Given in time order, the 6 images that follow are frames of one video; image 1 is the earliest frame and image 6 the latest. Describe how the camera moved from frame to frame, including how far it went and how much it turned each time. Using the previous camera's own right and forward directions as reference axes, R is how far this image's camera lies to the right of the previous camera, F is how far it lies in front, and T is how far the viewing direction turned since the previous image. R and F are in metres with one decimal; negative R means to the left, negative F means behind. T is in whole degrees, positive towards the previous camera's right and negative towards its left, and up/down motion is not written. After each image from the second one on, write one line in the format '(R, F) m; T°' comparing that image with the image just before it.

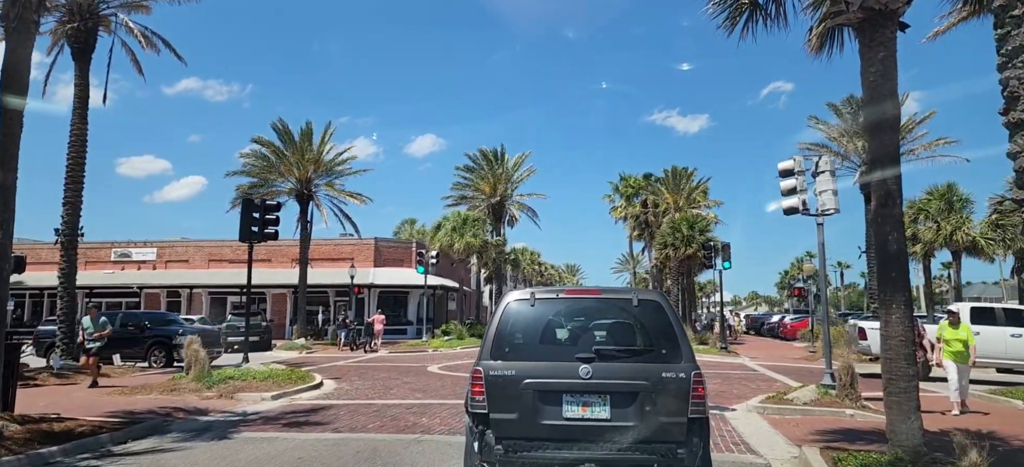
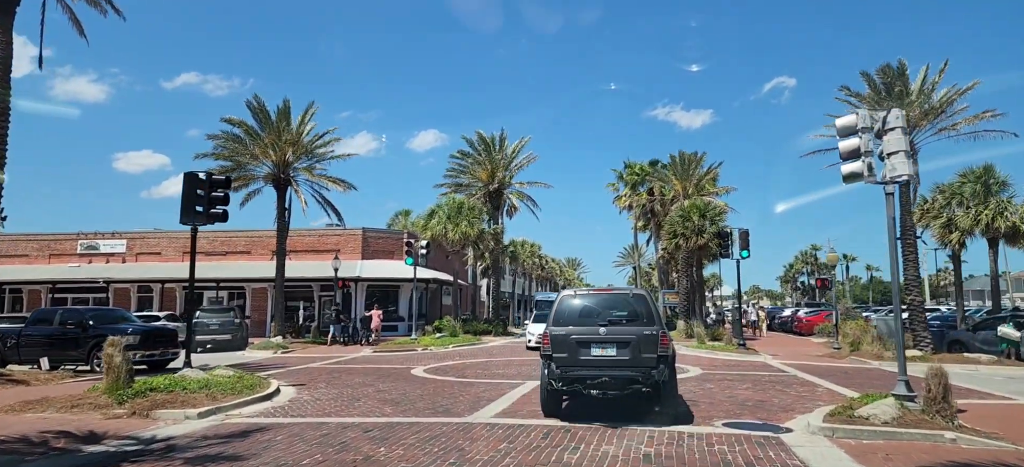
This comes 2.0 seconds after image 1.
(+0.1, +2.4) m; 0°
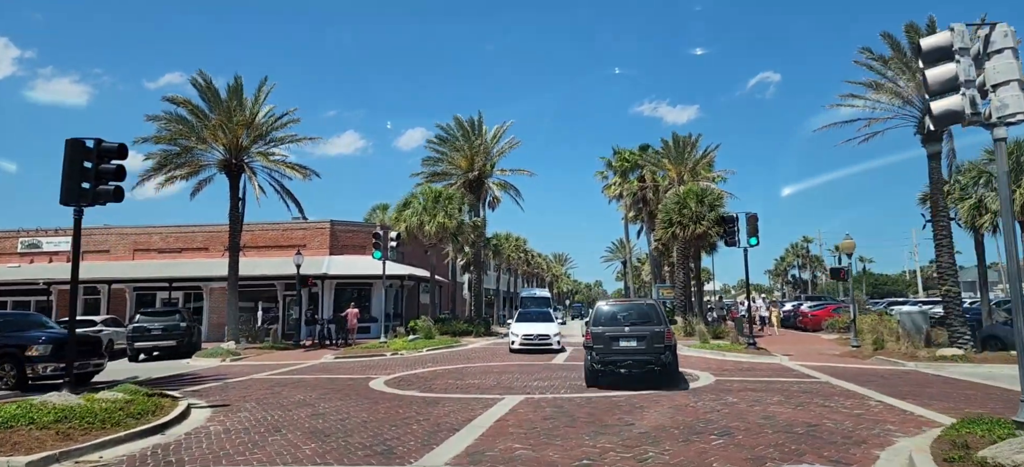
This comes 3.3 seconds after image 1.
(+0.2, +2.7) m; +1°
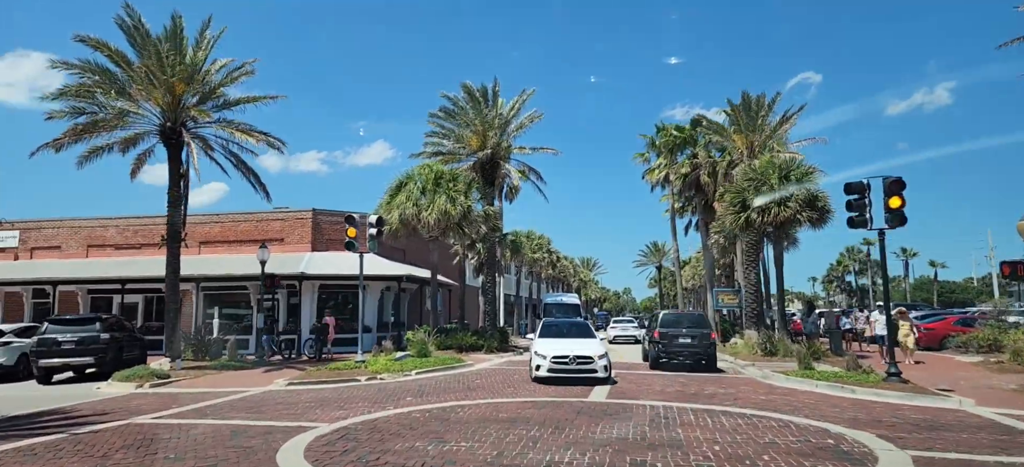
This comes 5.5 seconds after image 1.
(+0.2, +6.2) m; -3°
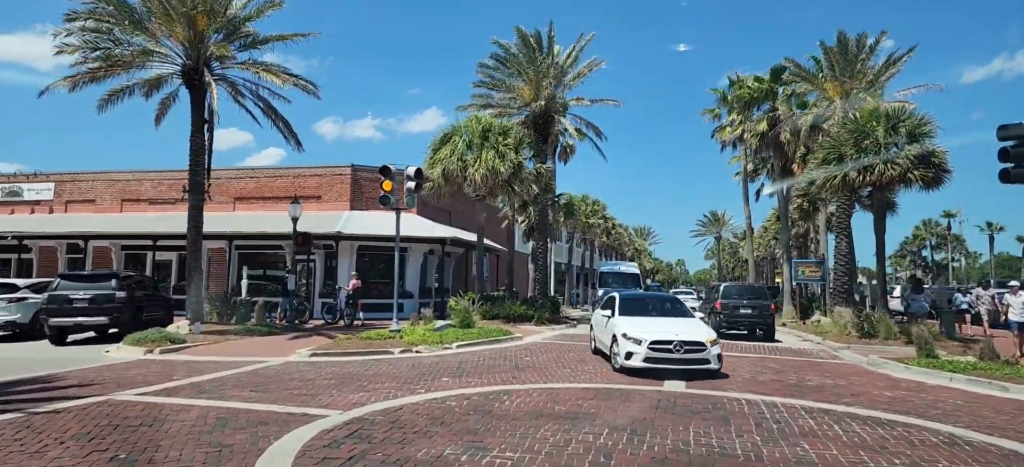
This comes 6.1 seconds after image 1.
(-0.2, +2.3) m; -4°
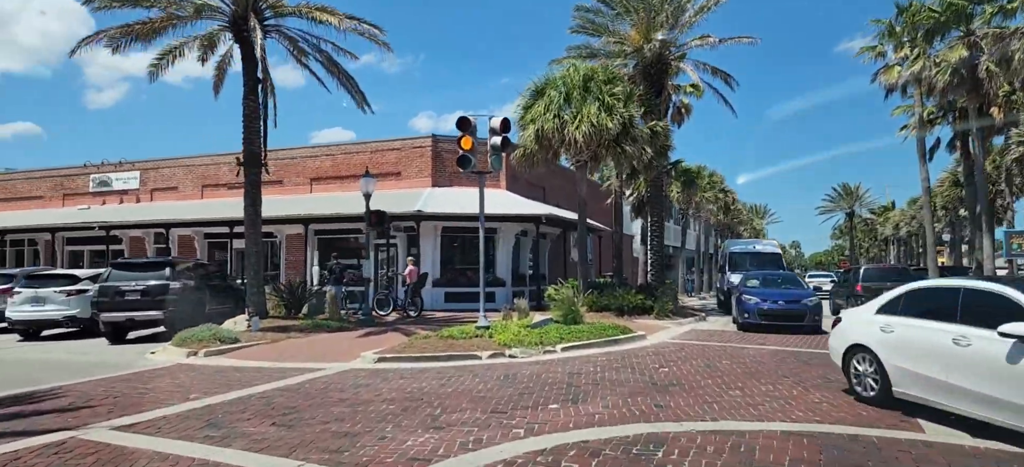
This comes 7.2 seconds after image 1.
(-0.5, +3.6) m; -8°
